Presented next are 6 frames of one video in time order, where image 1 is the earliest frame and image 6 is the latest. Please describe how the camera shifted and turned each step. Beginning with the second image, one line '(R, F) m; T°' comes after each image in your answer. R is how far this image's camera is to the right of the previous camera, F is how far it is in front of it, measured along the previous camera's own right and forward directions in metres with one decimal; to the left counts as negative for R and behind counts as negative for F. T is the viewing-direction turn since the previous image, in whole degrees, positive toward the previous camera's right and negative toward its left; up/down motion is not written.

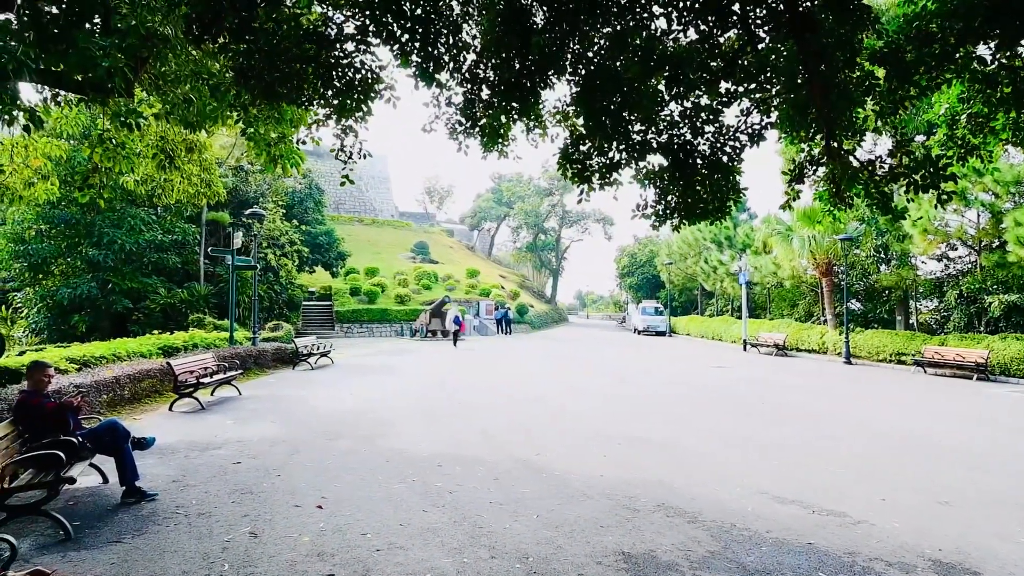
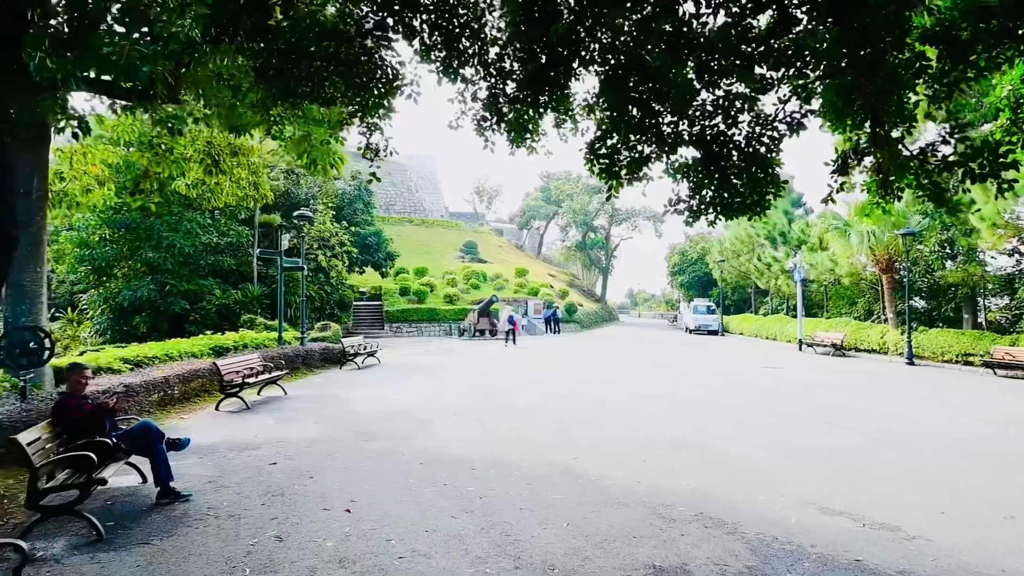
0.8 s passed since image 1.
(+0.1, +0.1) m; -4°
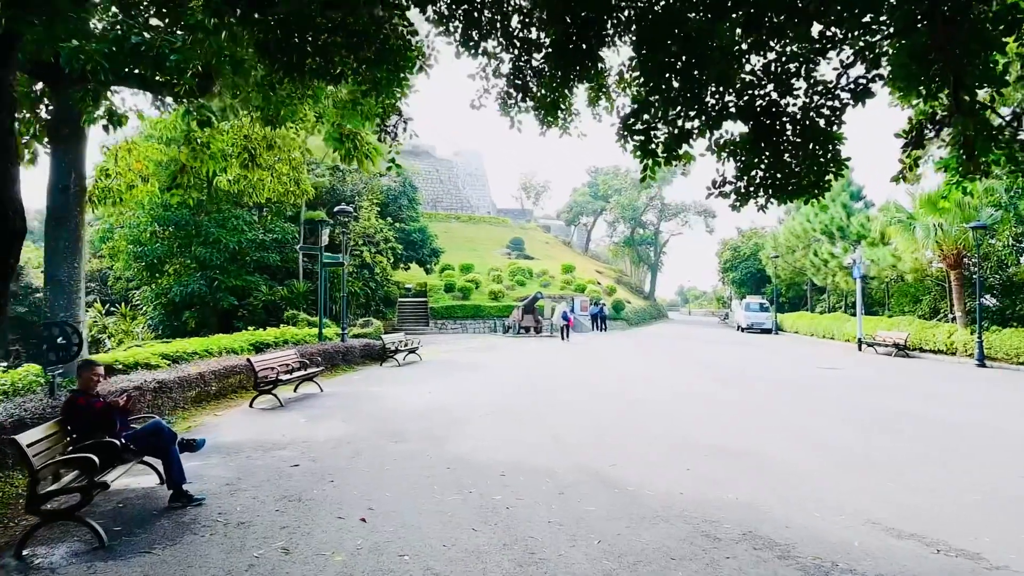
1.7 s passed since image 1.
(+0.1, +0.4) m; -4°
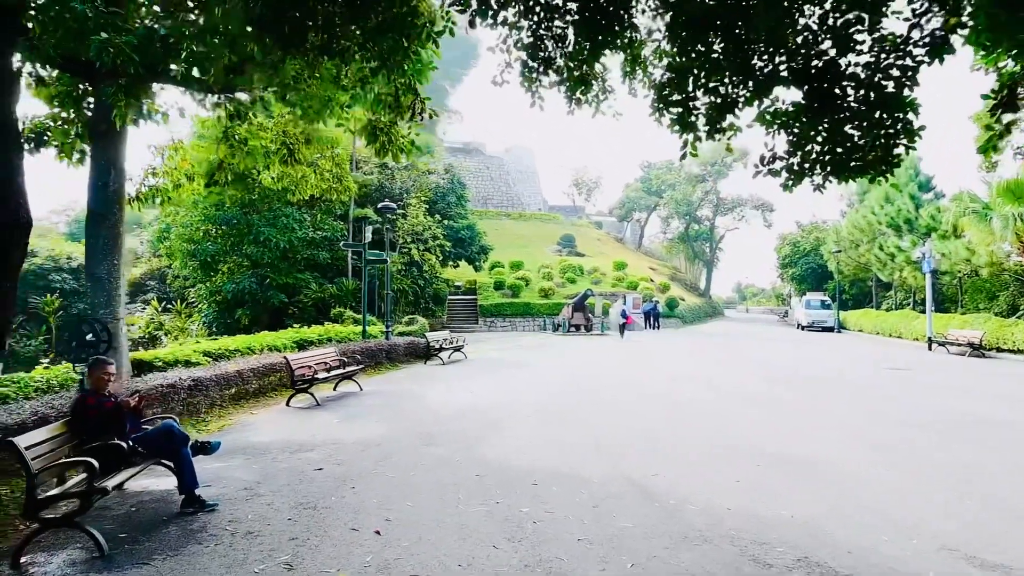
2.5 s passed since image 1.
(+0.2, +0.4) m; -5°
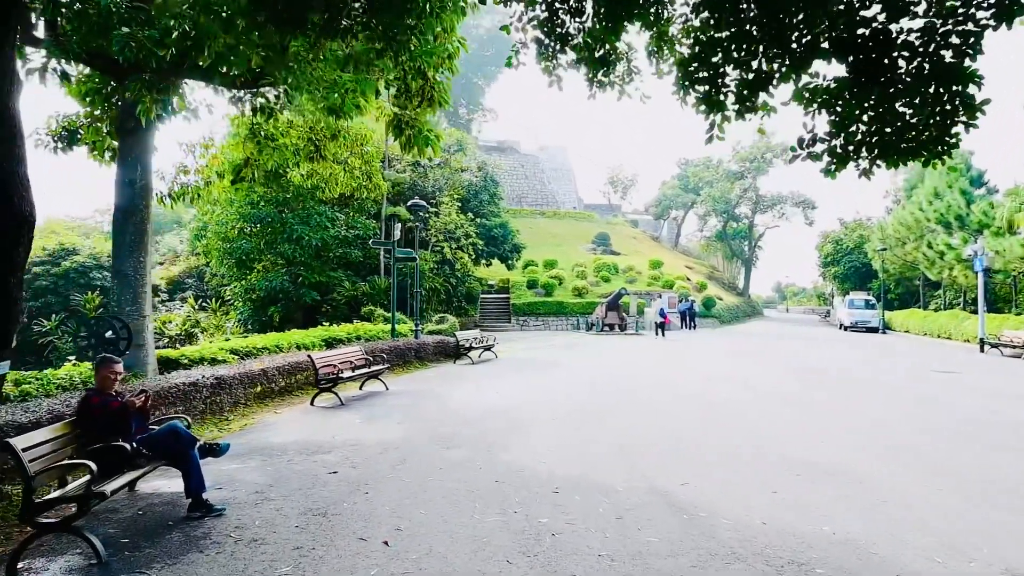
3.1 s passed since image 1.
(+0.1, +0.3) m; -3°
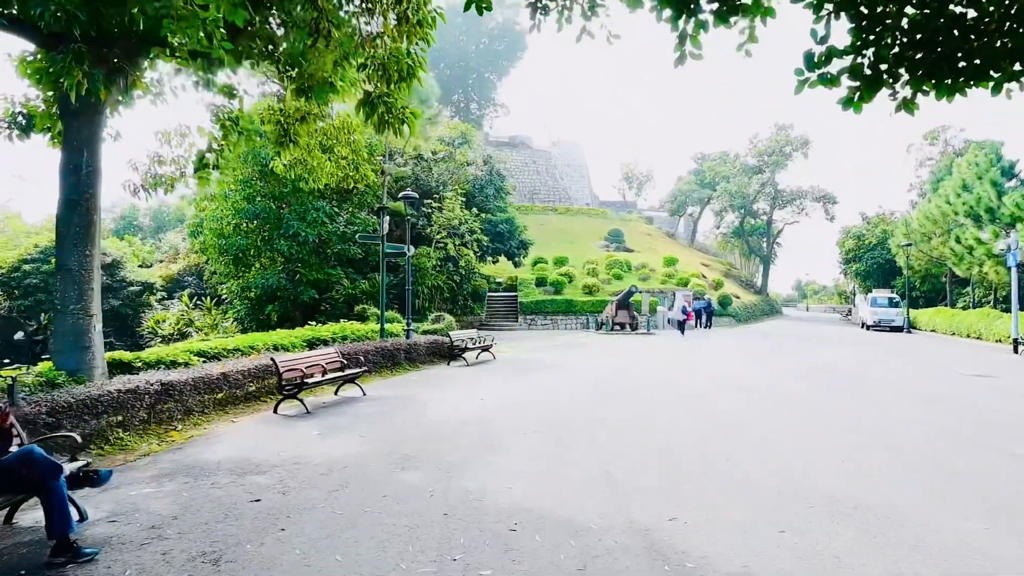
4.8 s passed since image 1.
(+0.4, +0.8) m; -2°
